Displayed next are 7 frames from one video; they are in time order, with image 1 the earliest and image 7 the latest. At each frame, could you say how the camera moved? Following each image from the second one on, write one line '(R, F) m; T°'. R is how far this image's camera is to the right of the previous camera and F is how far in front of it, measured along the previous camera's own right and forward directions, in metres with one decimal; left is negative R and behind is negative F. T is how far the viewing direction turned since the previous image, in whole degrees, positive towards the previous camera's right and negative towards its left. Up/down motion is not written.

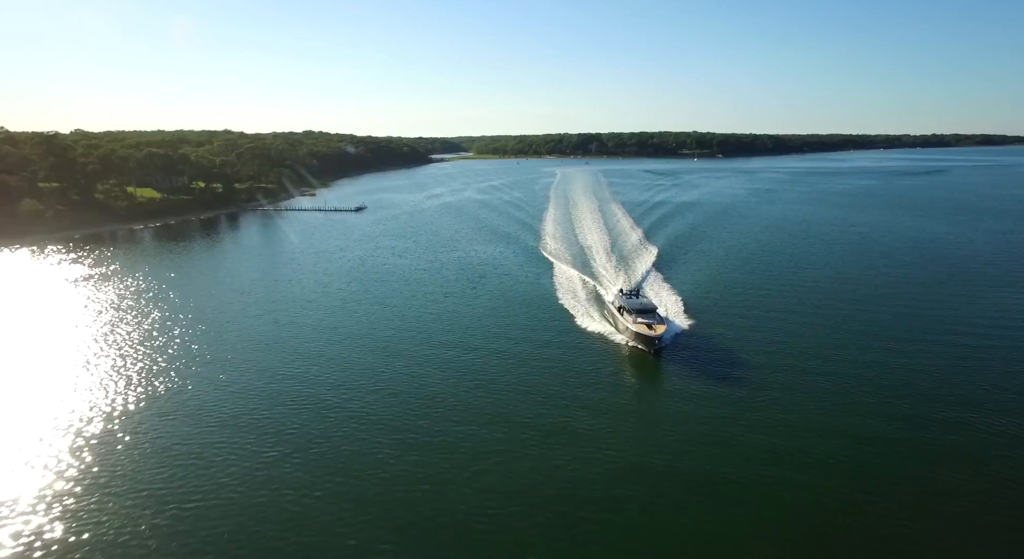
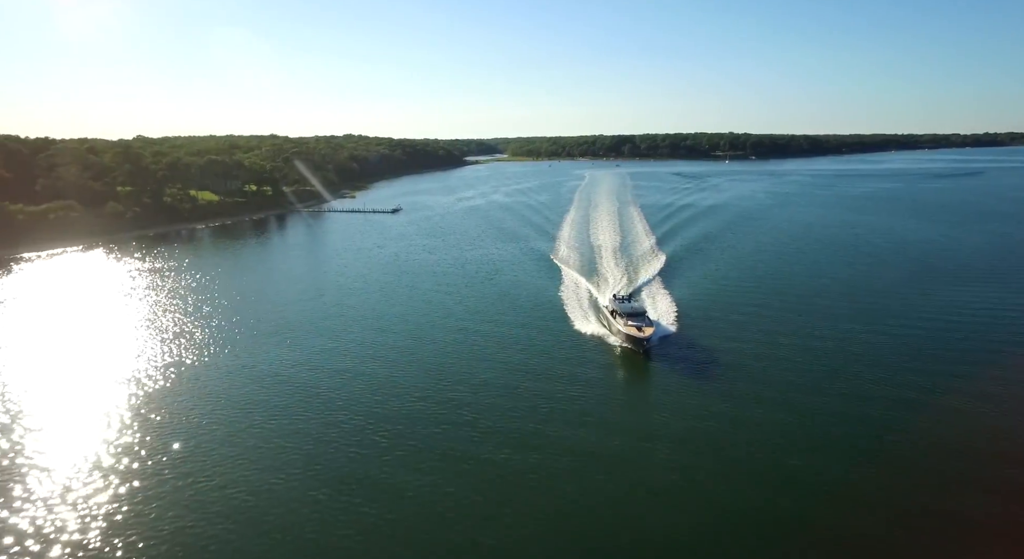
(+0.8, -2.6) m; -3°
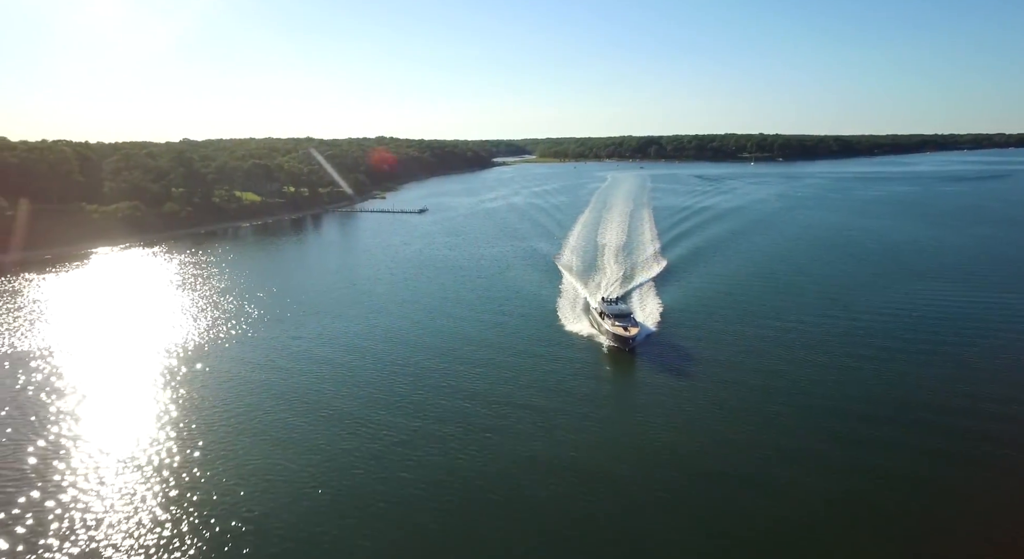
(+0.9, -2.5) m; -3°
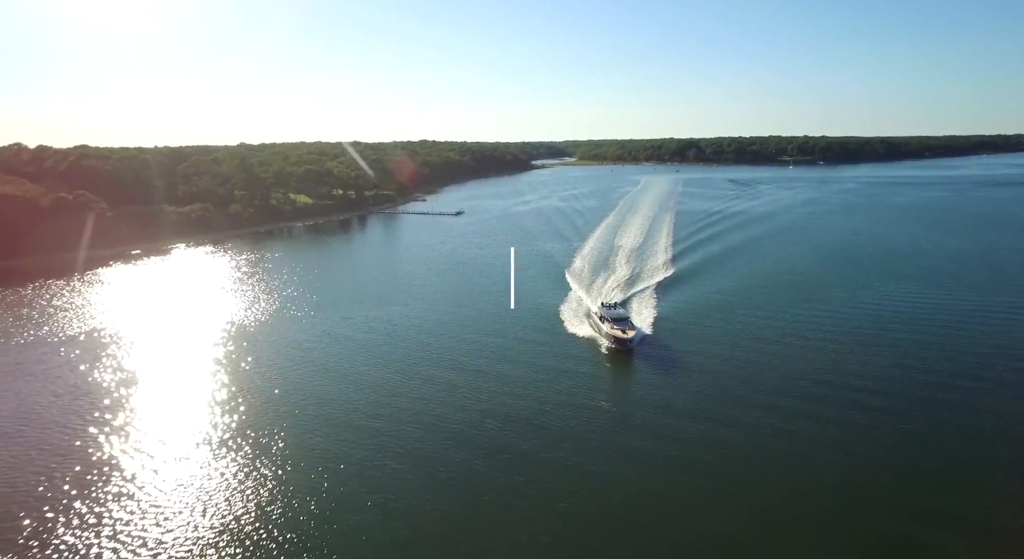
(+0.9, -2.8) m; -4°
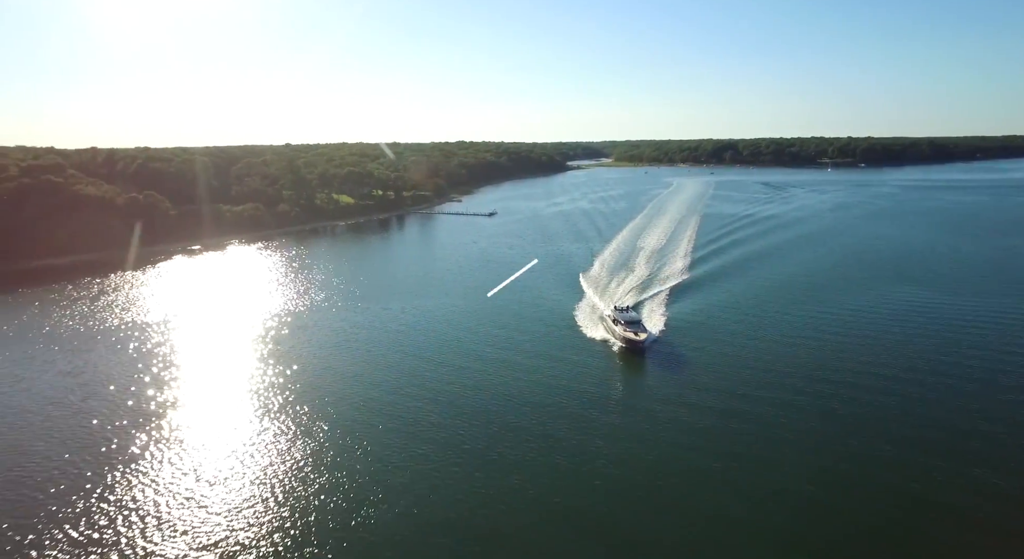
(+0.5, -1.9) m; -3°
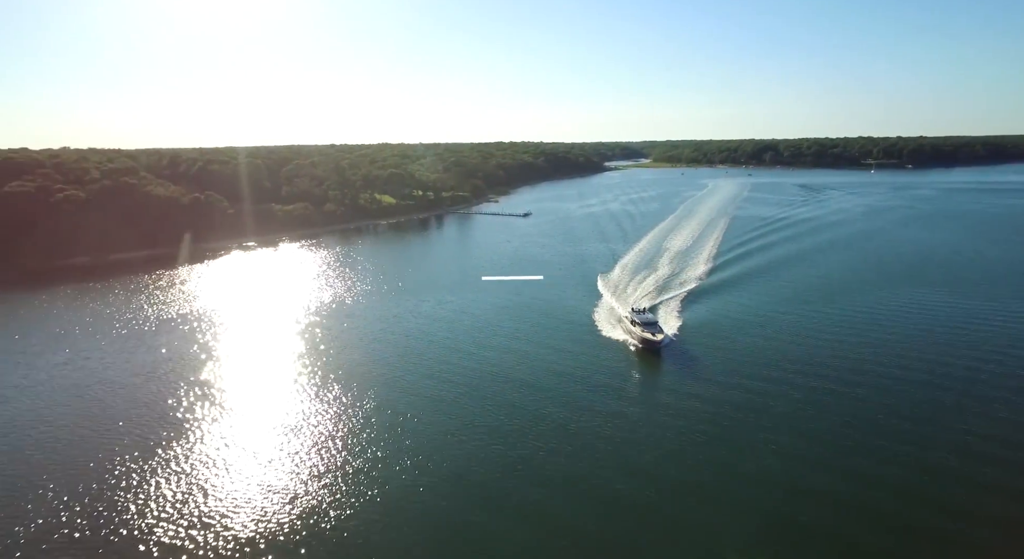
(+0.5, -1.8) m; -4°
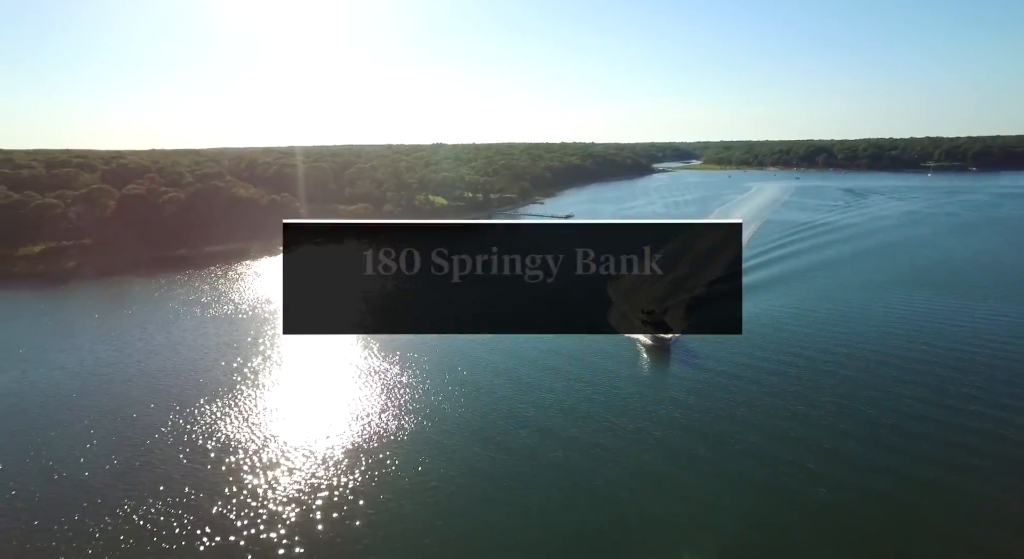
(+1.0, -3.5) m; -5°
